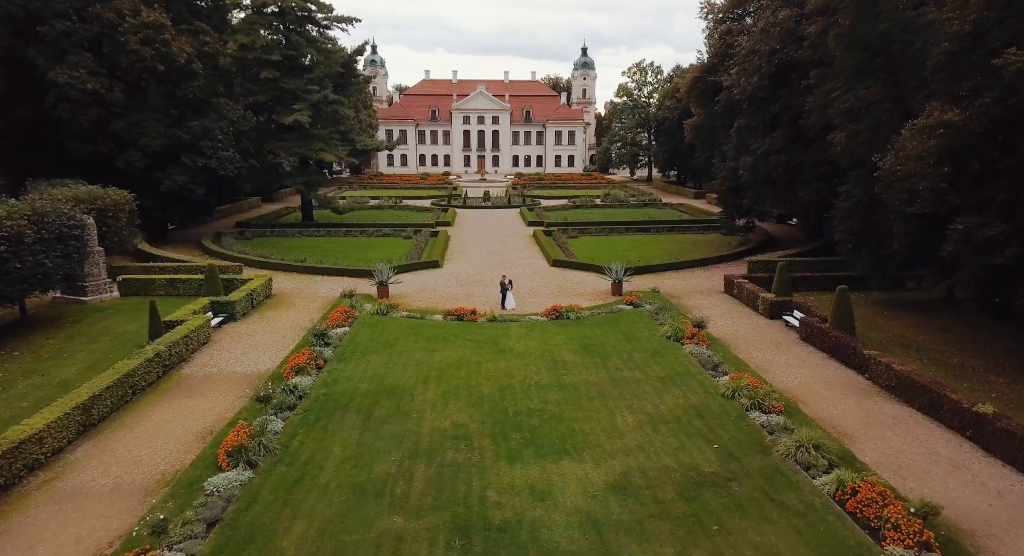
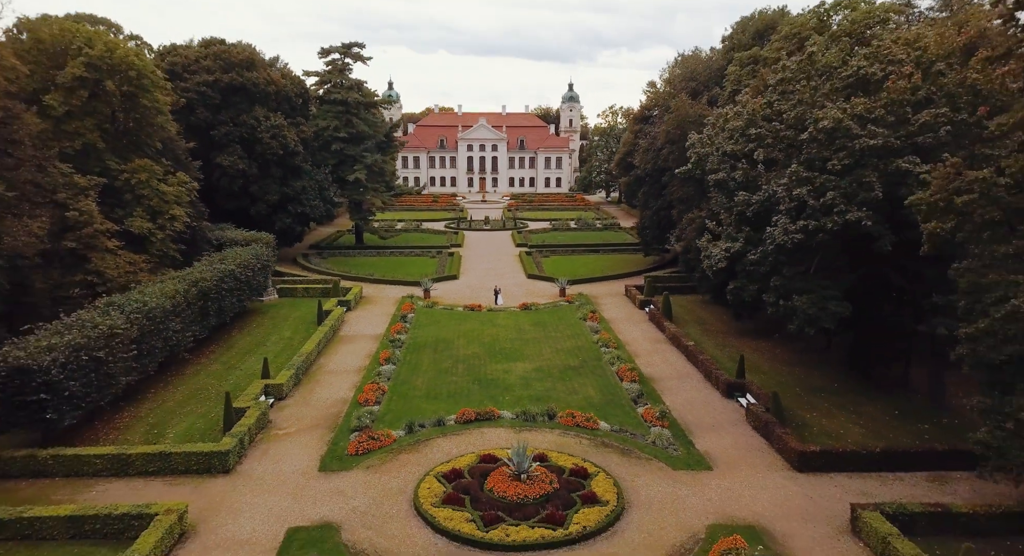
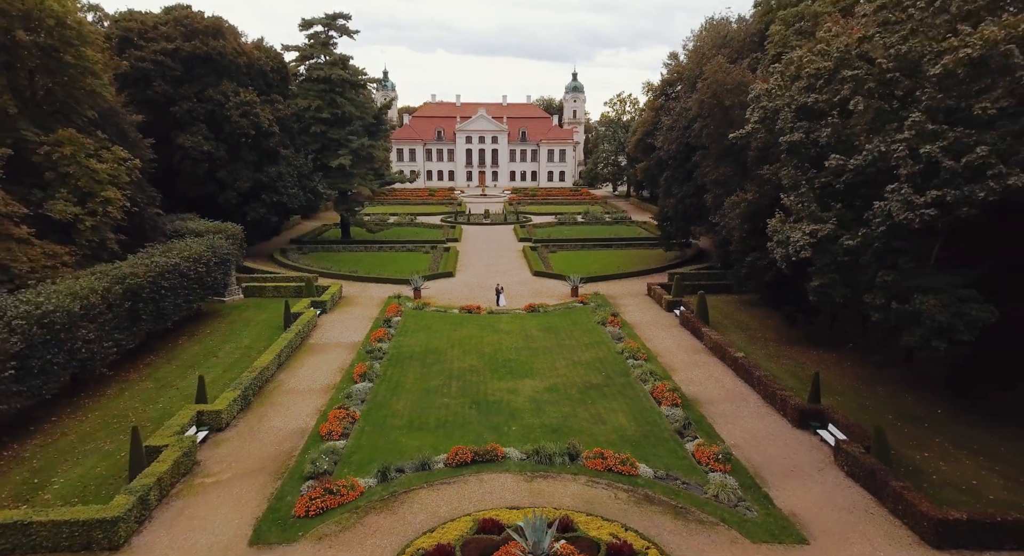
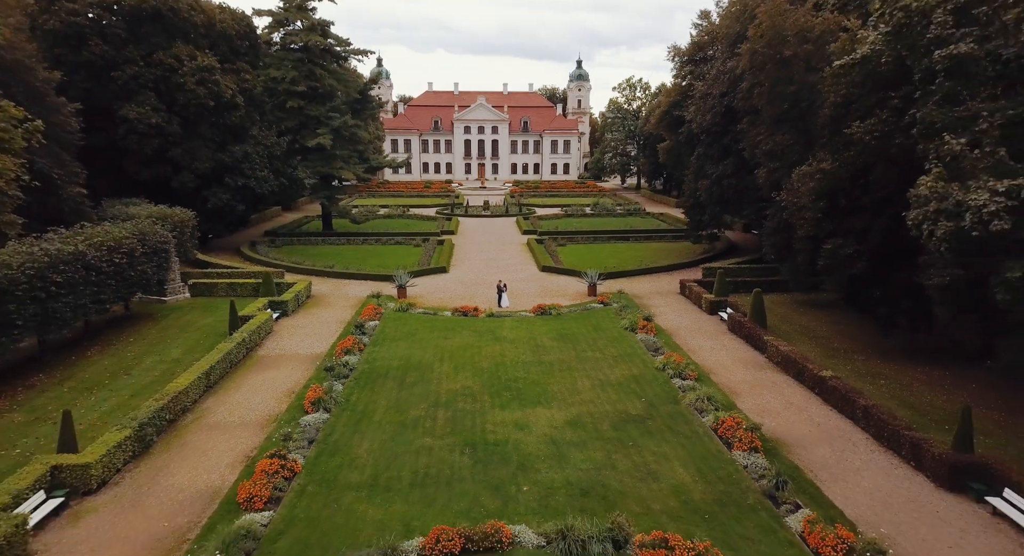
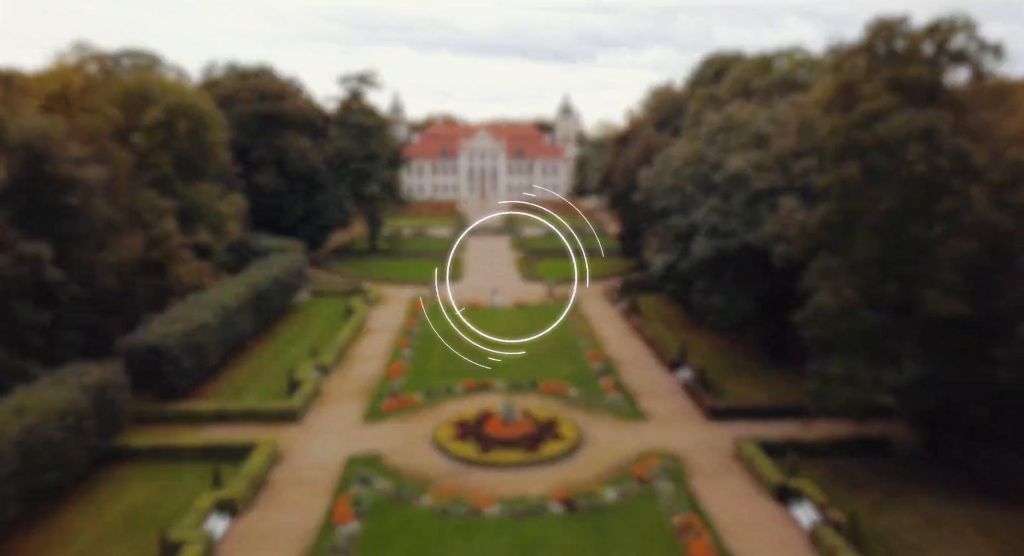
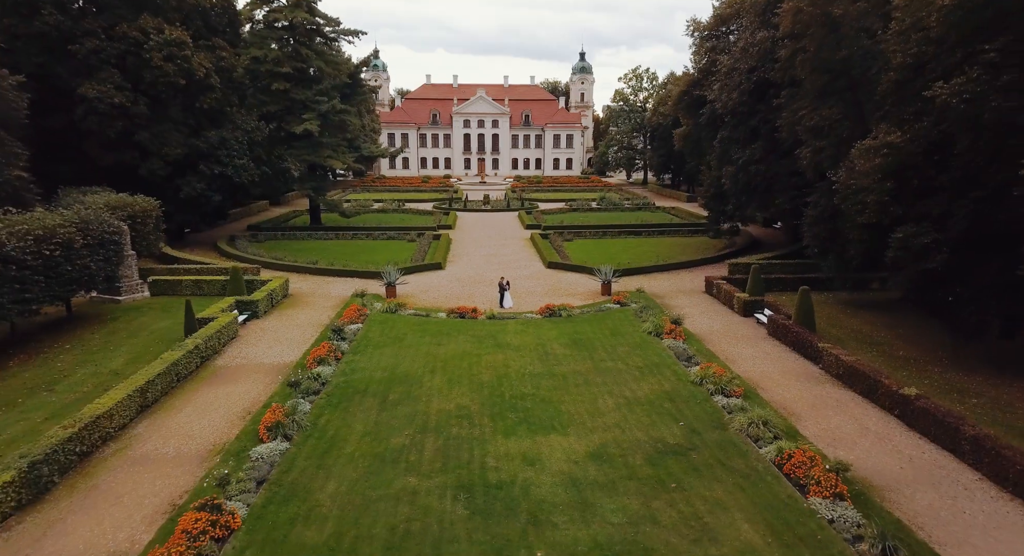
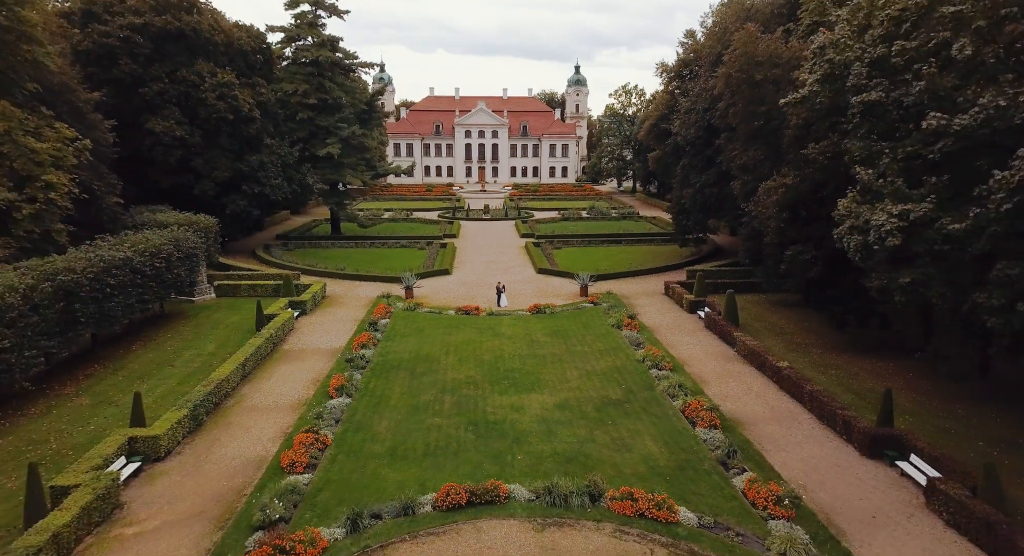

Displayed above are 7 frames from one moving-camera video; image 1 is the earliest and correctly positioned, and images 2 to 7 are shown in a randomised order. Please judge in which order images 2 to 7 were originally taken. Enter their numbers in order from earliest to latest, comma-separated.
6, 4, 7, 3, 2, 5
